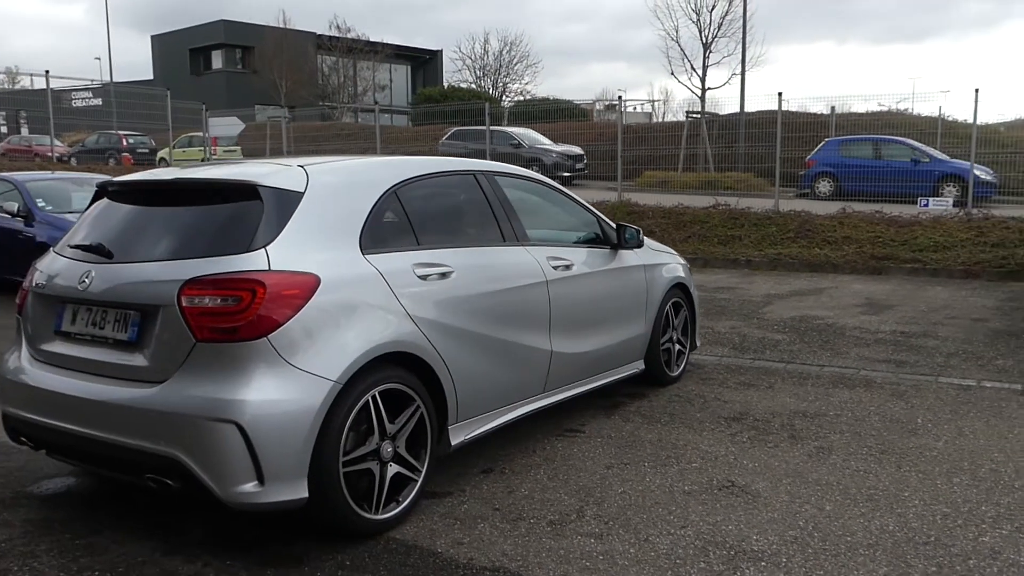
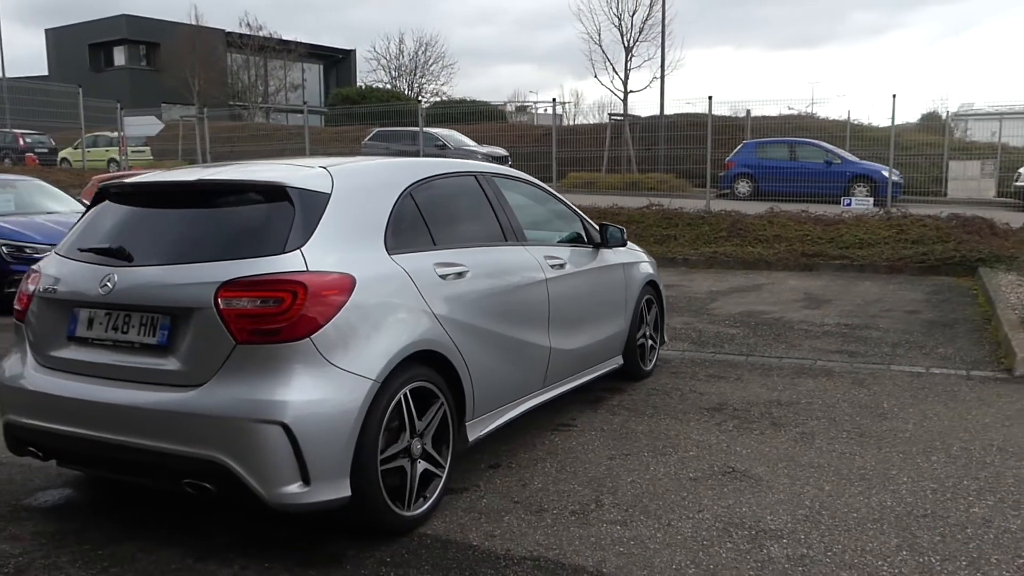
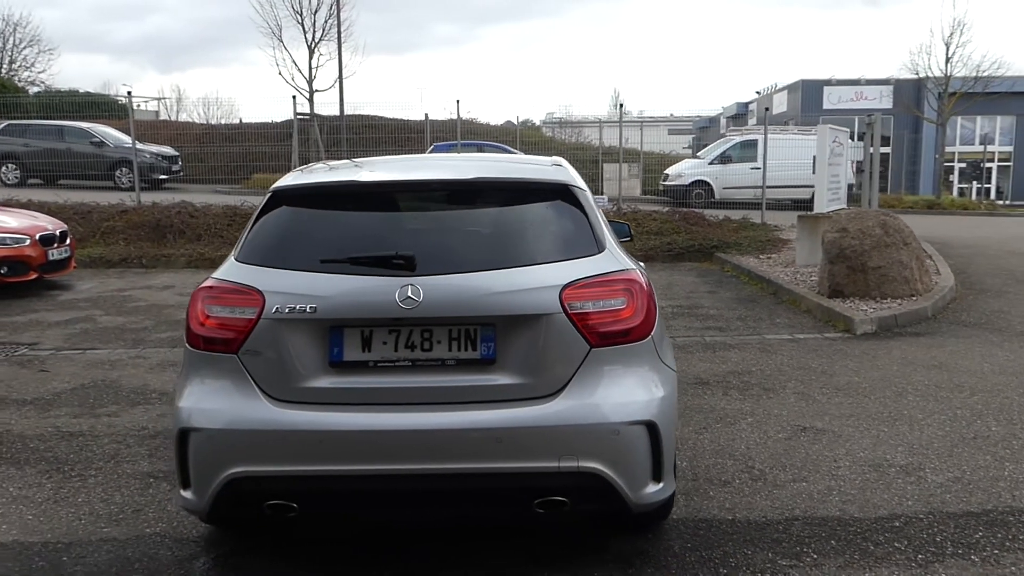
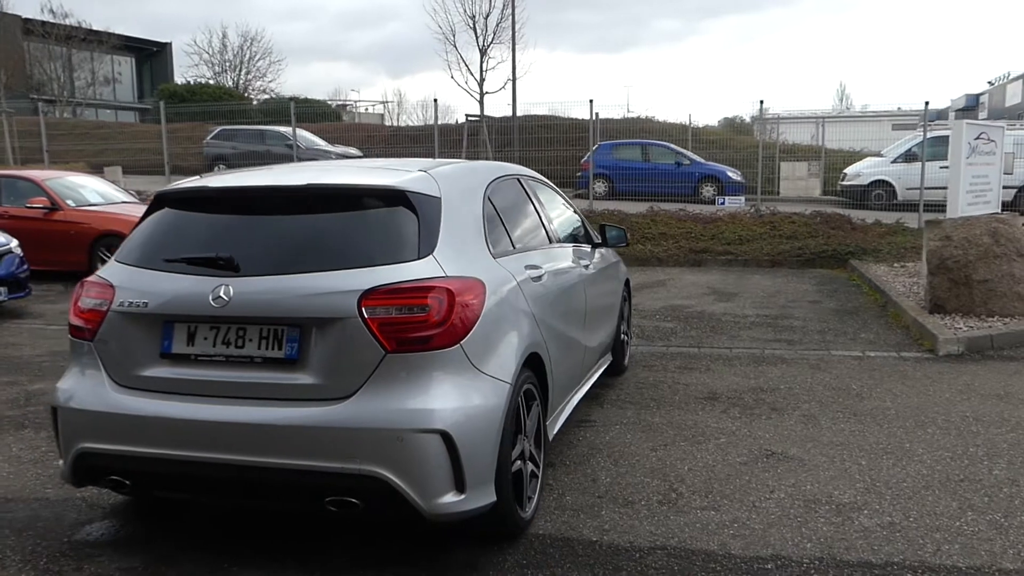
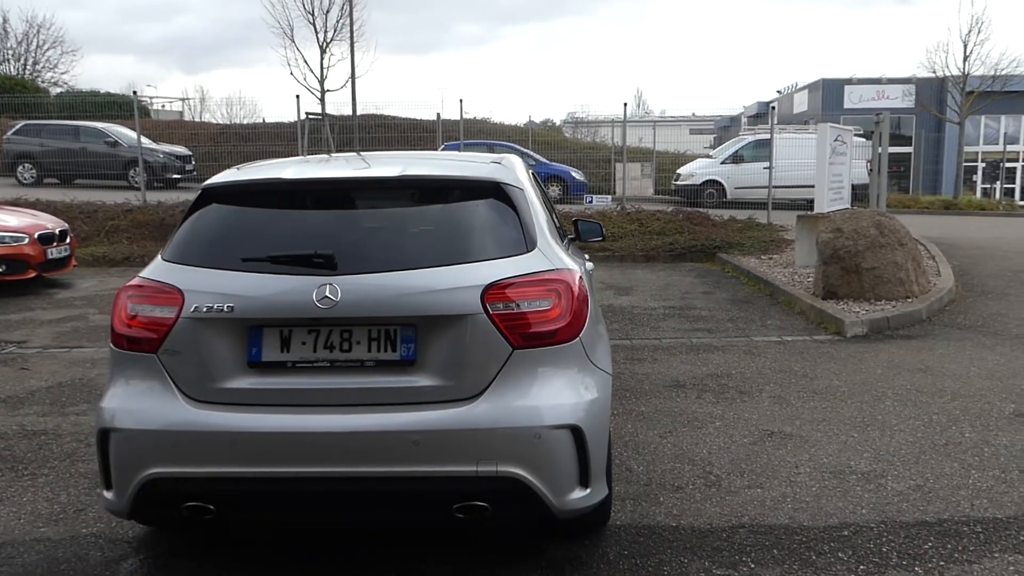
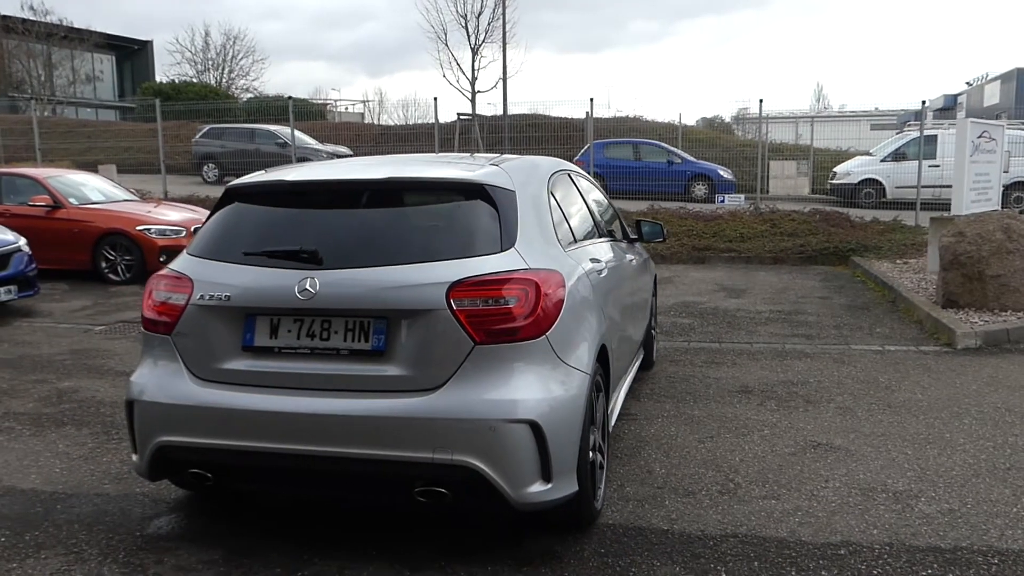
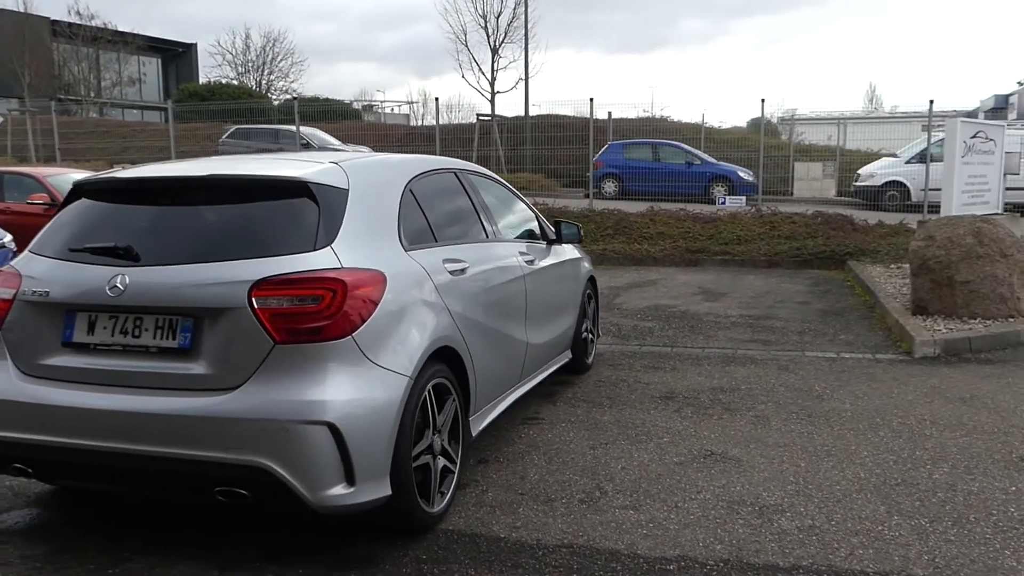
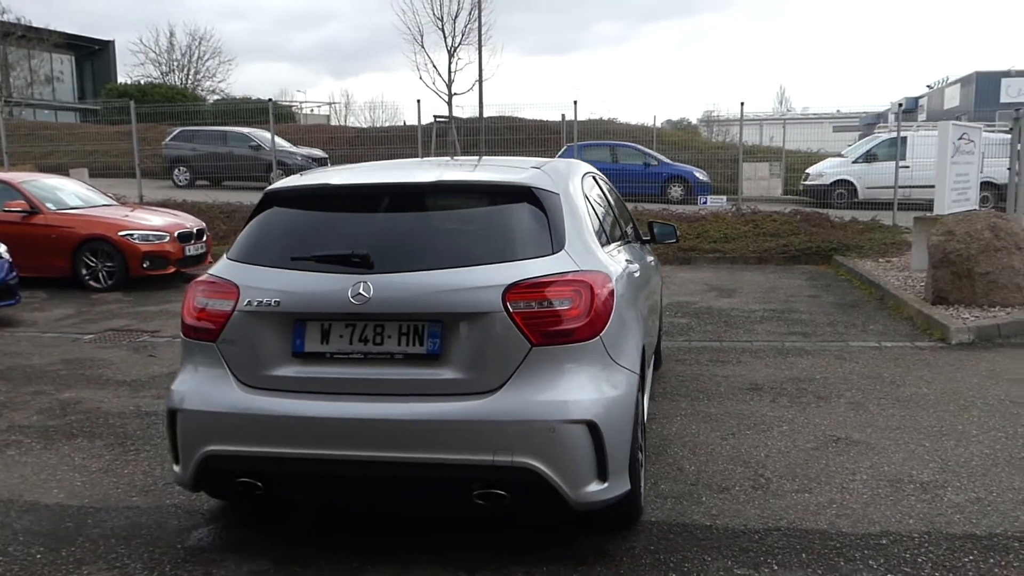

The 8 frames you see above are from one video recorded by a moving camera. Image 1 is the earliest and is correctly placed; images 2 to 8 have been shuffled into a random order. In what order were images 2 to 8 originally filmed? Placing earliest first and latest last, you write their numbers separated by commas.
2, 7, 4, 6, 8, 5, 3
